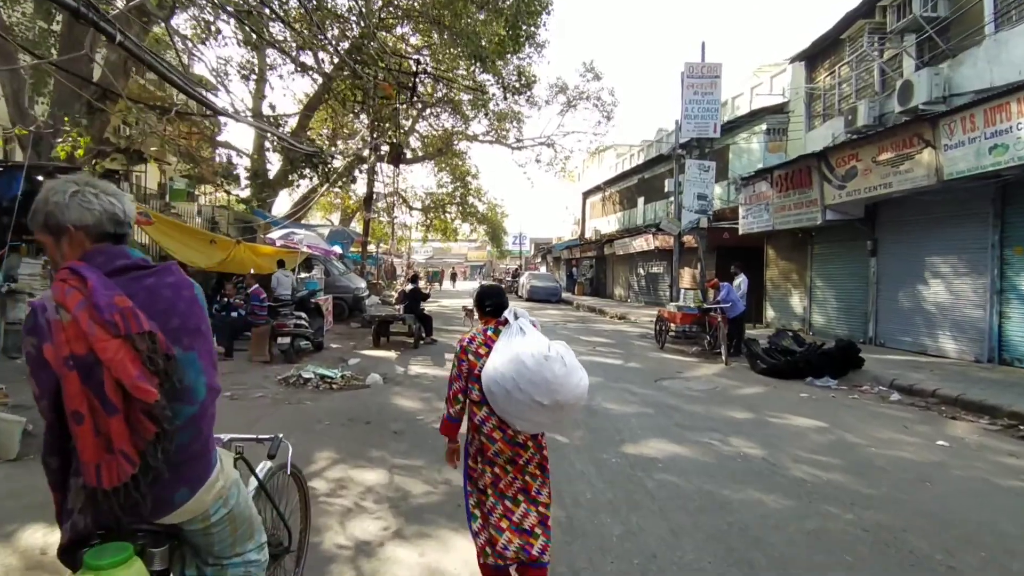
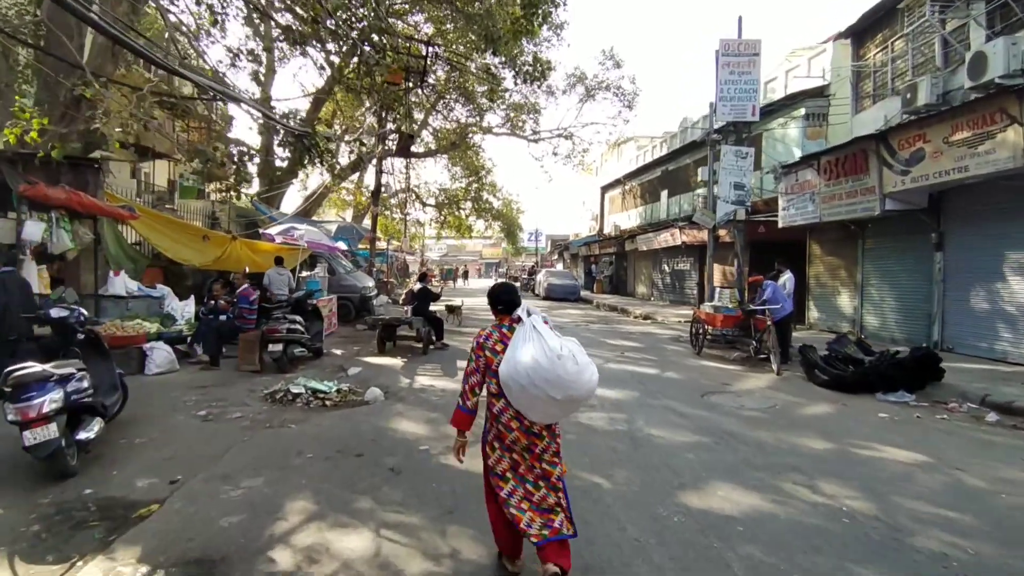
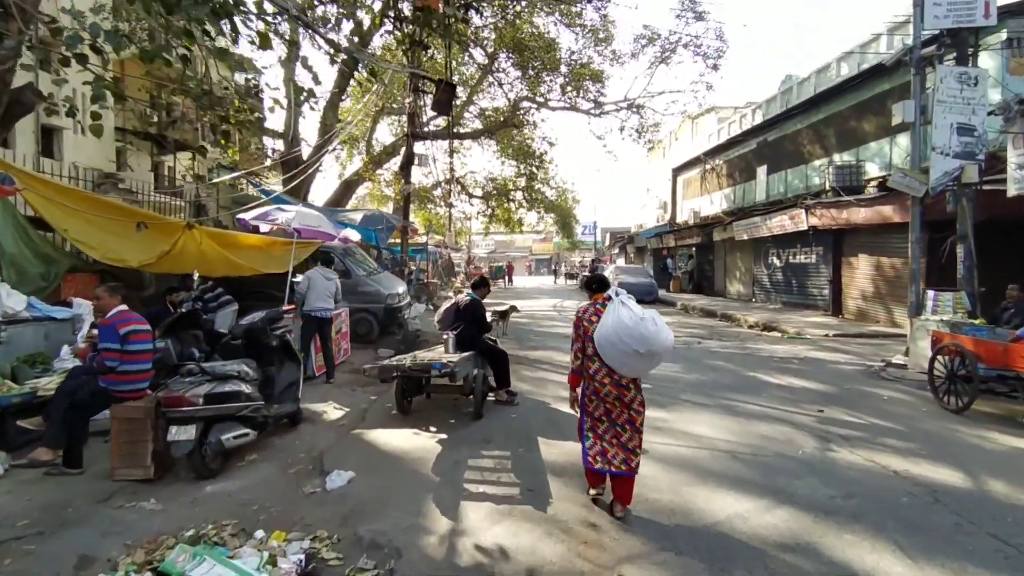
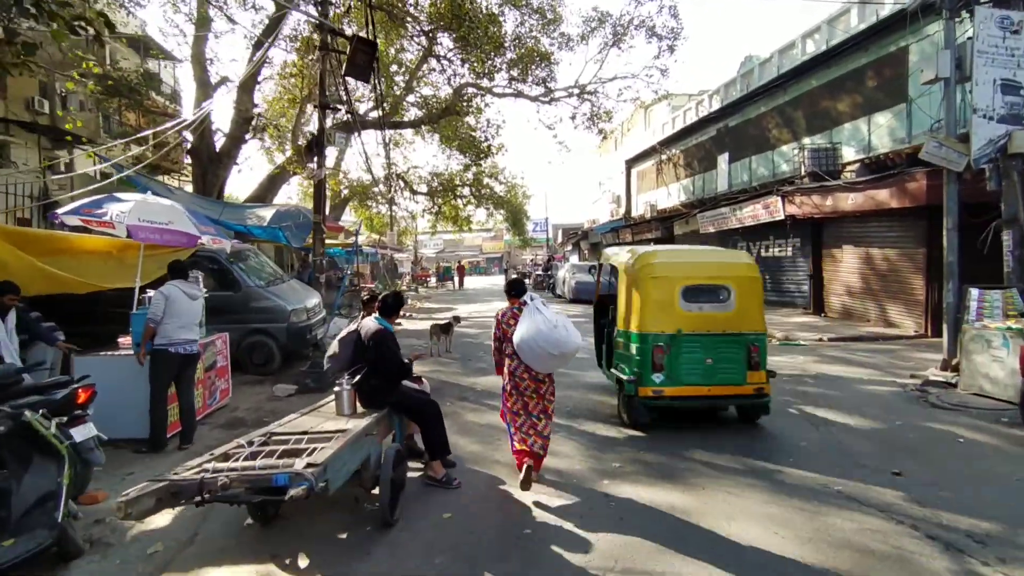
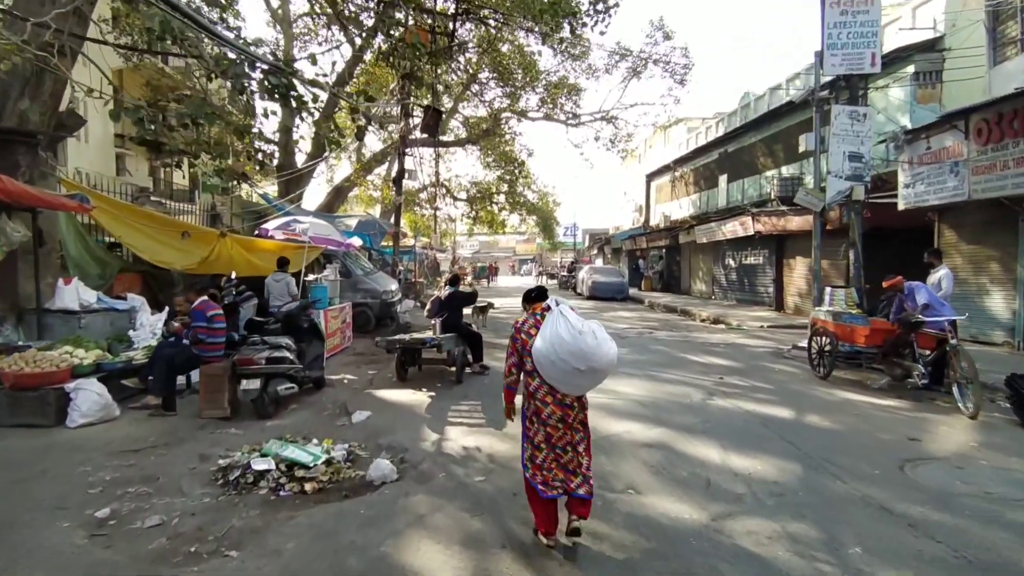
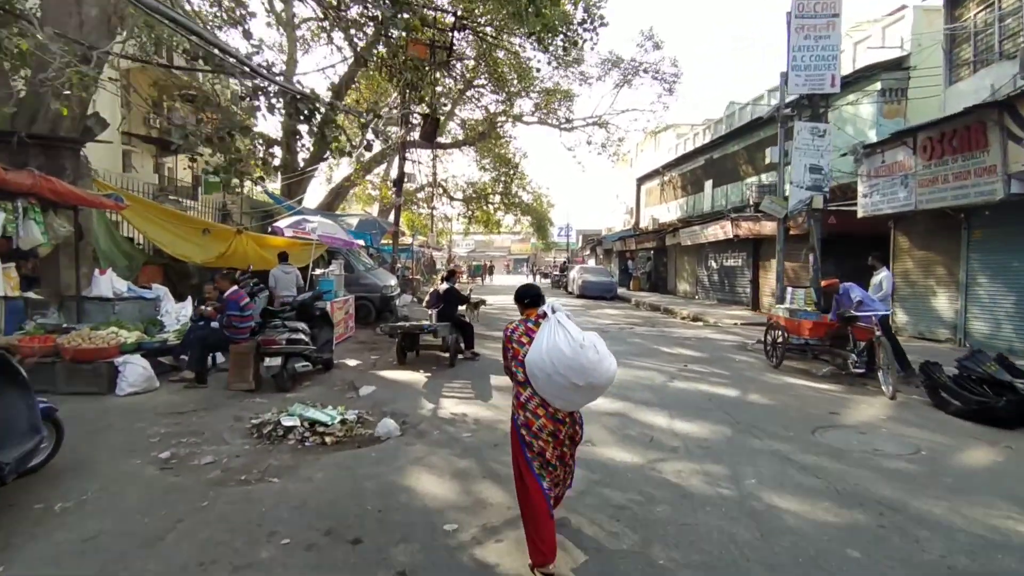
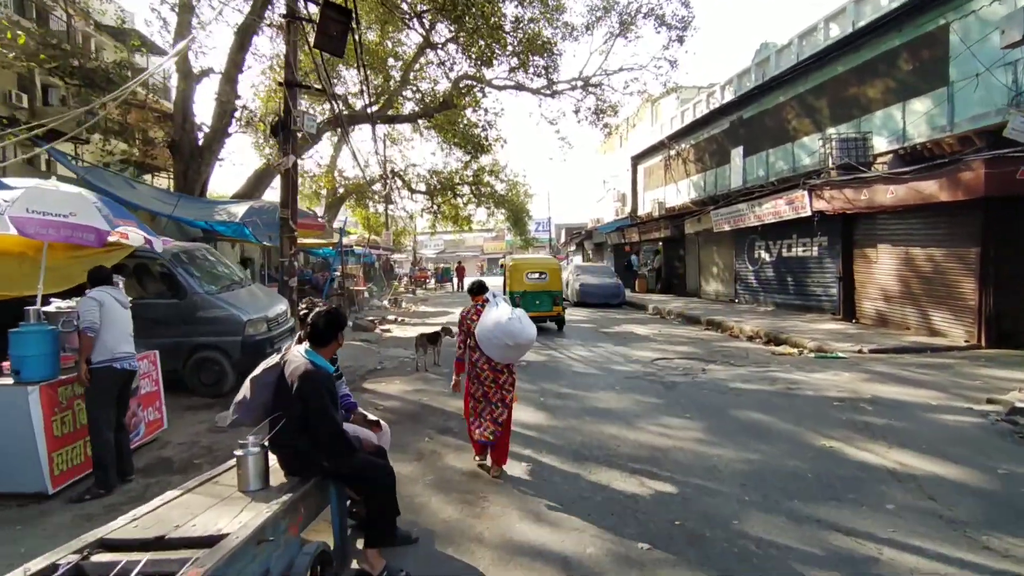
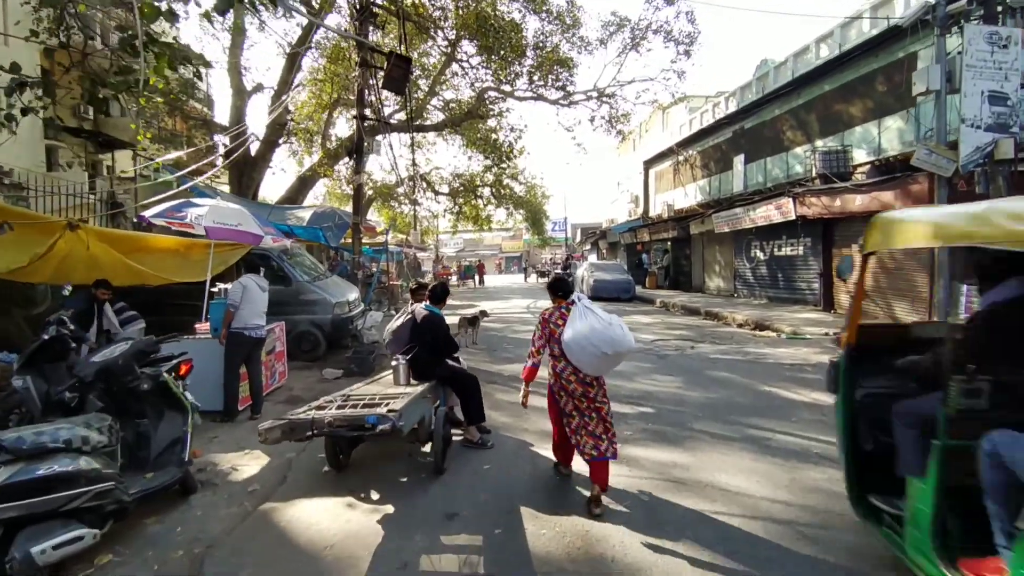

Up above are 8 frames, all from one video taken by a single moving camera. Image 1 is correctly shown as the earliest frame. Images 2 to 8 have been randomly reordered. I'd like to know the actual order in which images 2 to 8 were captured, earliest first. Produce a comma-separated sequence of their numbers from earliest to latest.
2, 6, 5, 3, 8, 4, 7
